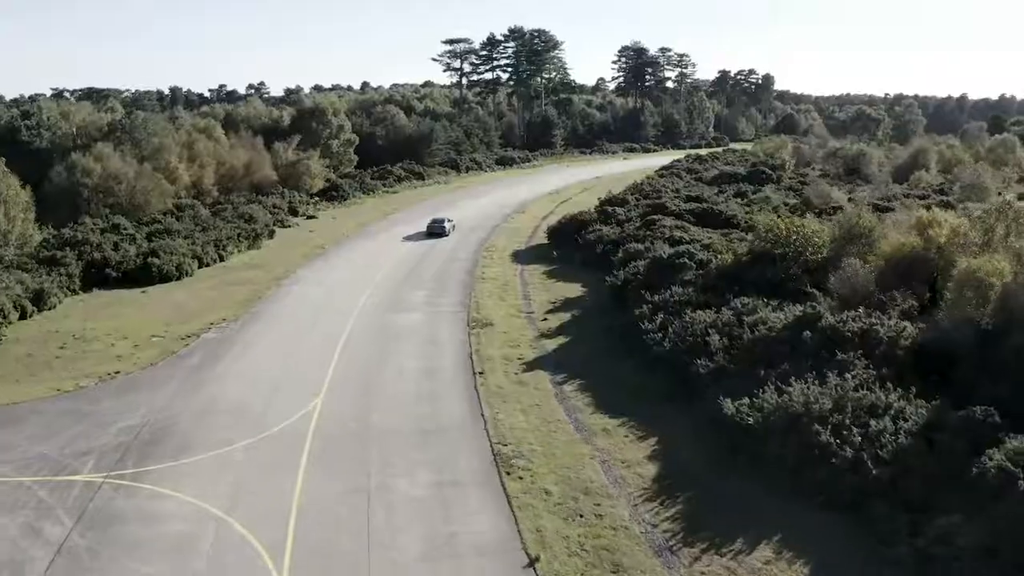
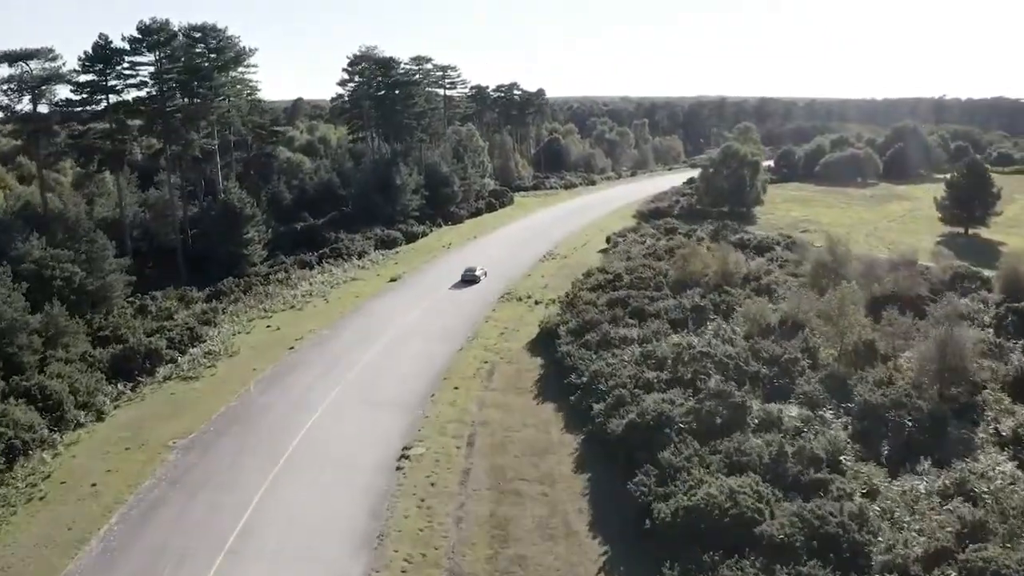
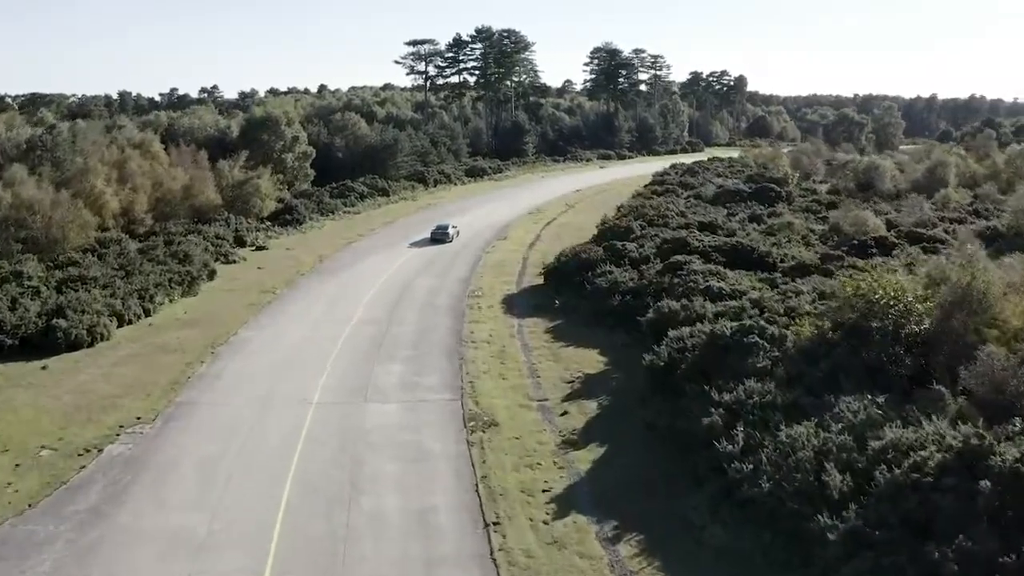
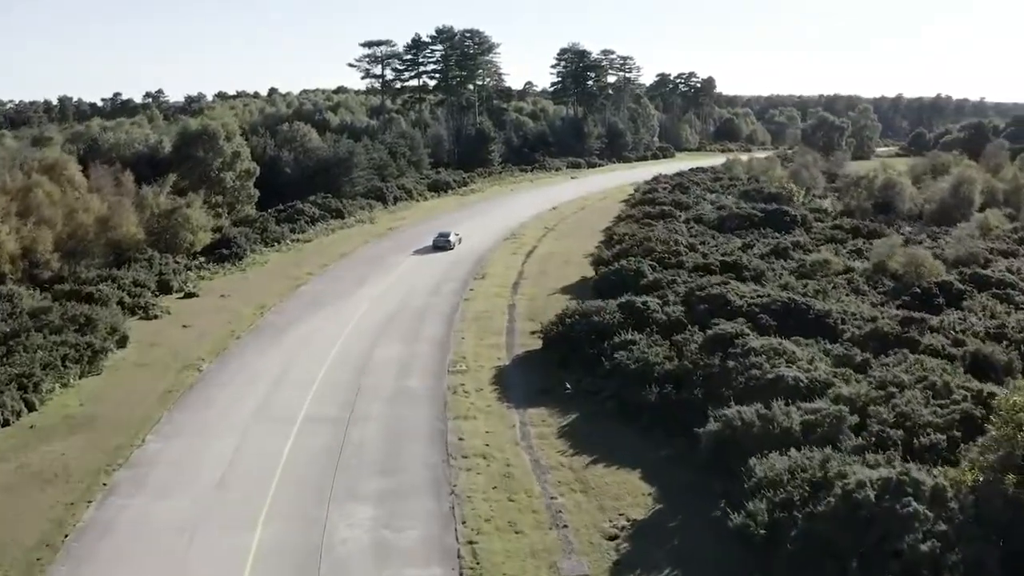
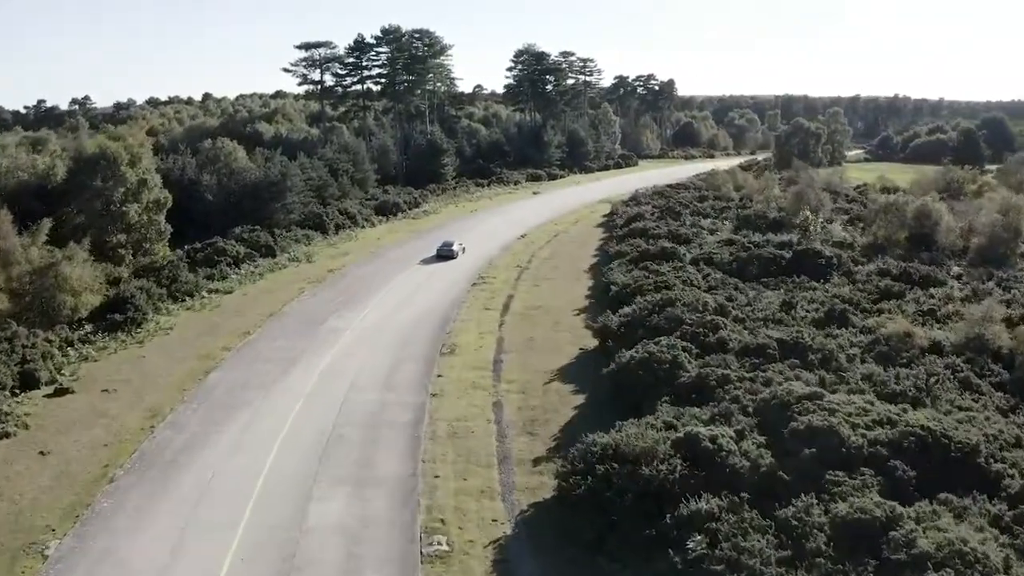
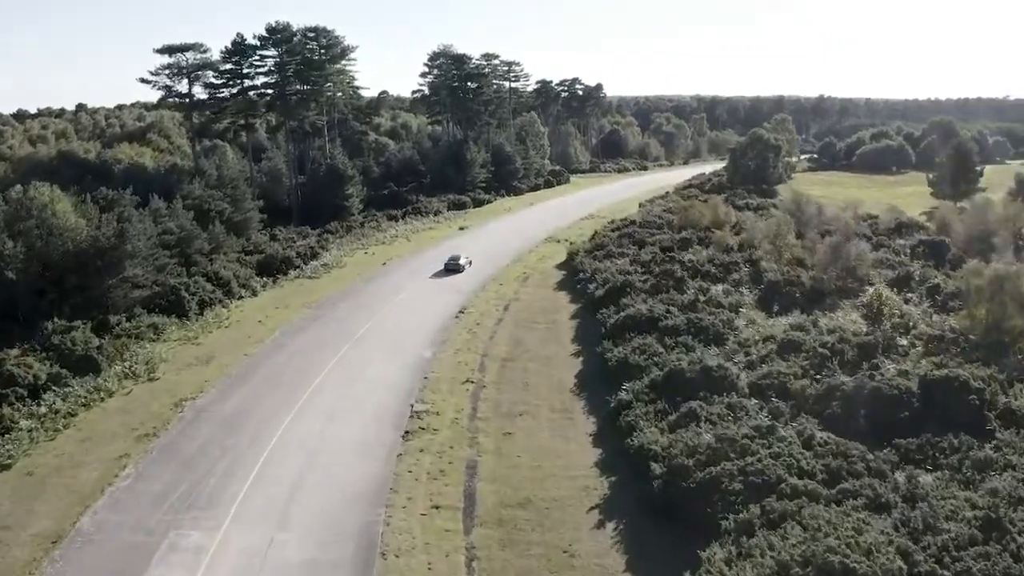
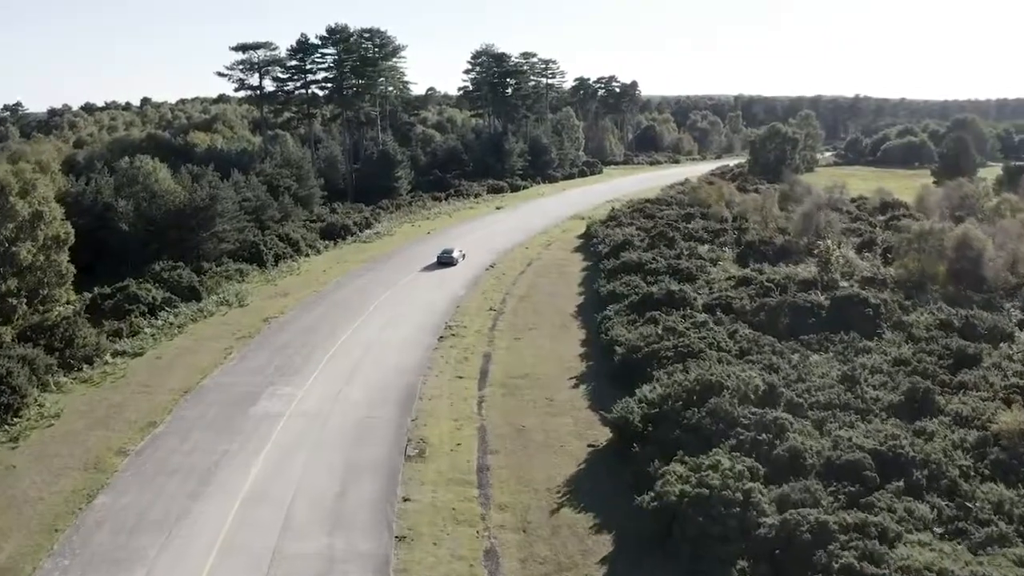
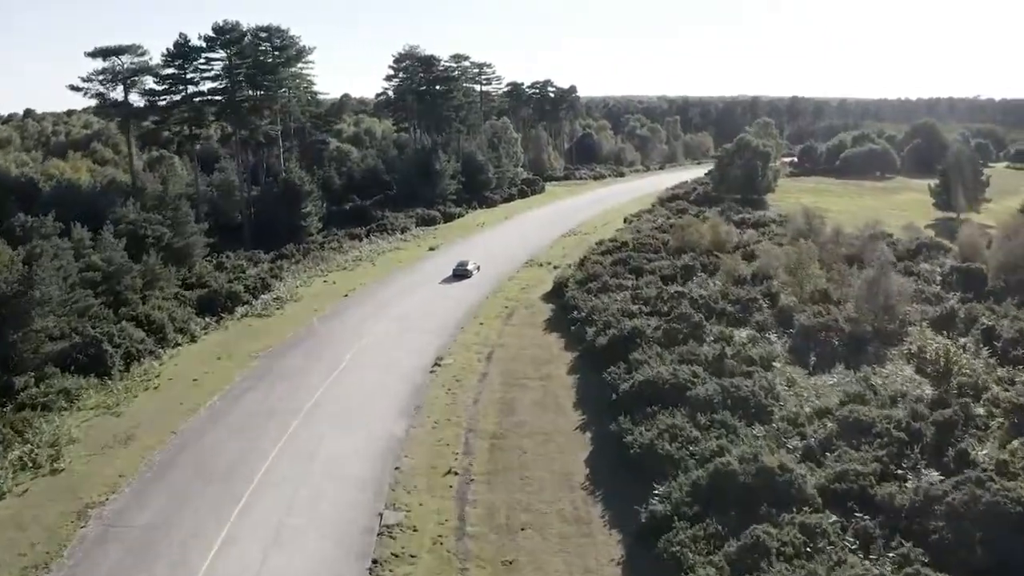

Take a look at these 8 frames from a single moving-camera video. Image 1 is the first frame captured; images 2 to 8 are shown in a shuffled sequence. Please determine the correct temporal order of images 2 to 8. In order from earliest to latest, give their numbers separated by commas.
3, 4, 5, 7, 6, 8, 2
